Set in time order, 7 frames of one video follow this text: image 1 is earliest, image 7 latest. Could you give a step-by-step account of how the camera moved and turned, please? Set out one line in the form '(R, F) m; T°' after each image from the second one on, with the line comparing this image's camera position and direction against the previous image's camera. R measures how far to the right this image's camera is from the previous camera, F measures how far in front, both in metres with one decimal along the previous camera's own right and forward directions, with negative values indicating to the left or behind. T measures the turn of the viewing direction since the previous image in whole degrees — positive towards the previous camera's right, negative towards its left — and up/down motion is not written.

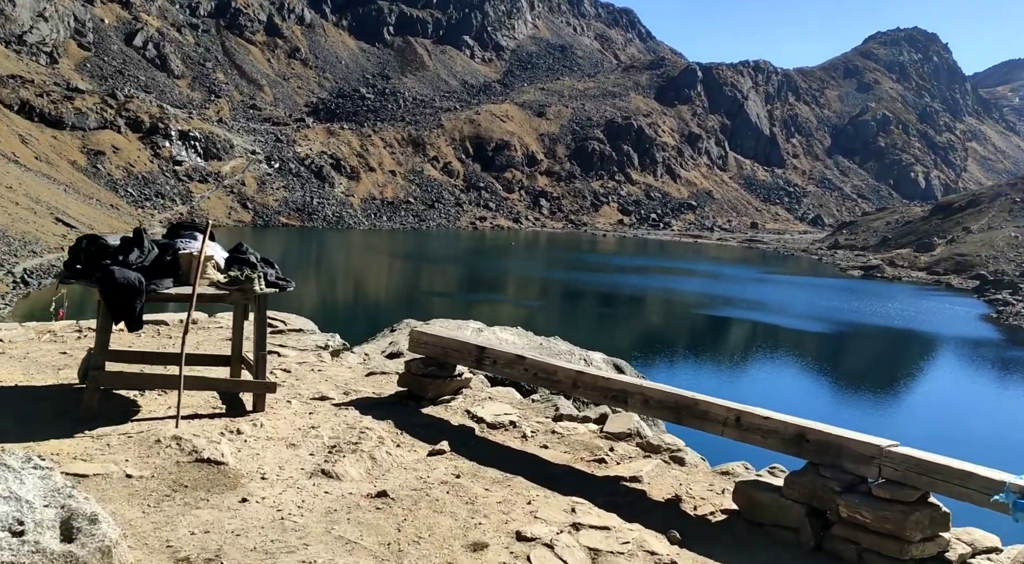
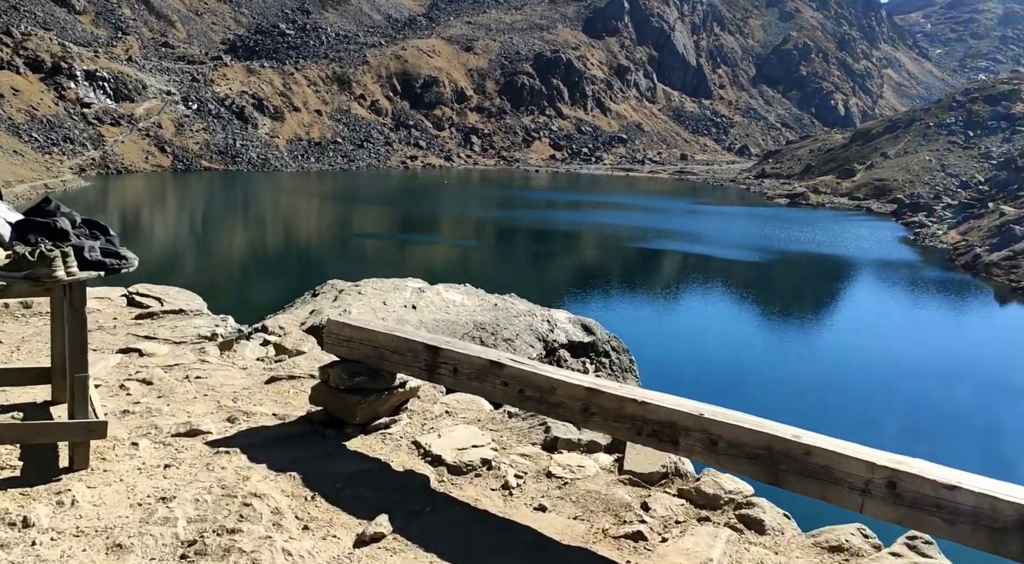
(-0.1, +1.7) m; +4°
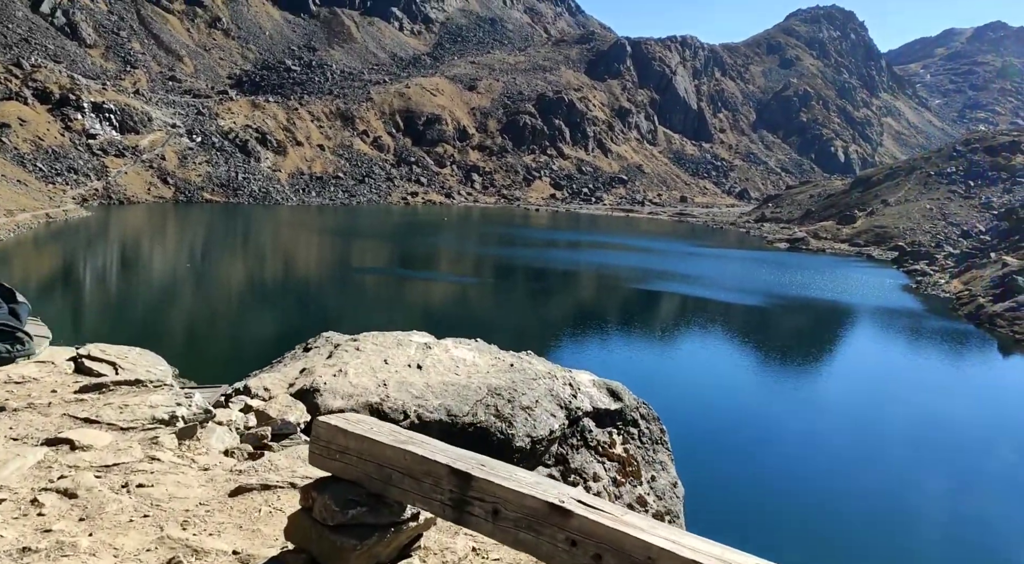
(0.0, -0.4) m; 0°
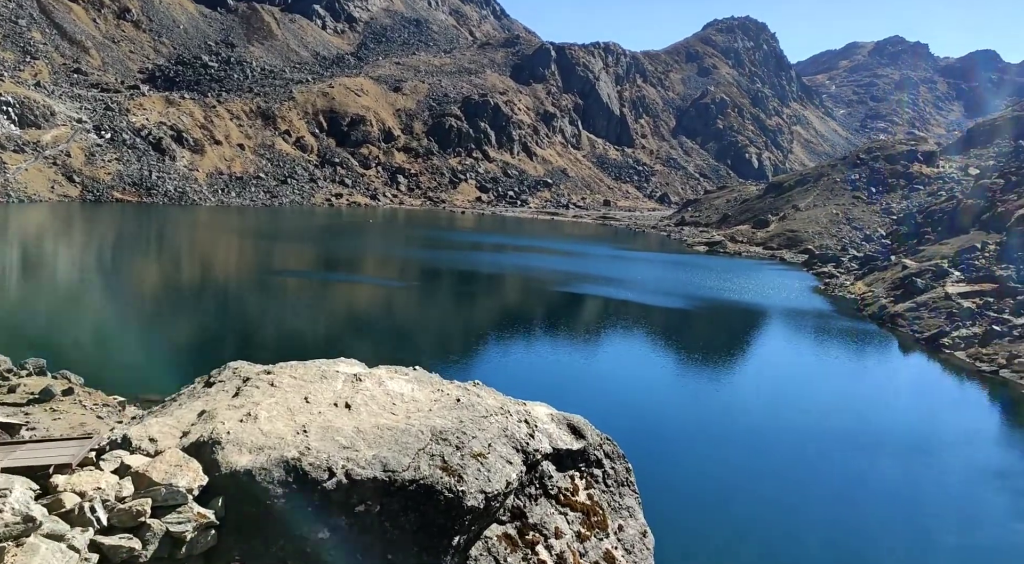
(0.0, +1.6) m; +5°
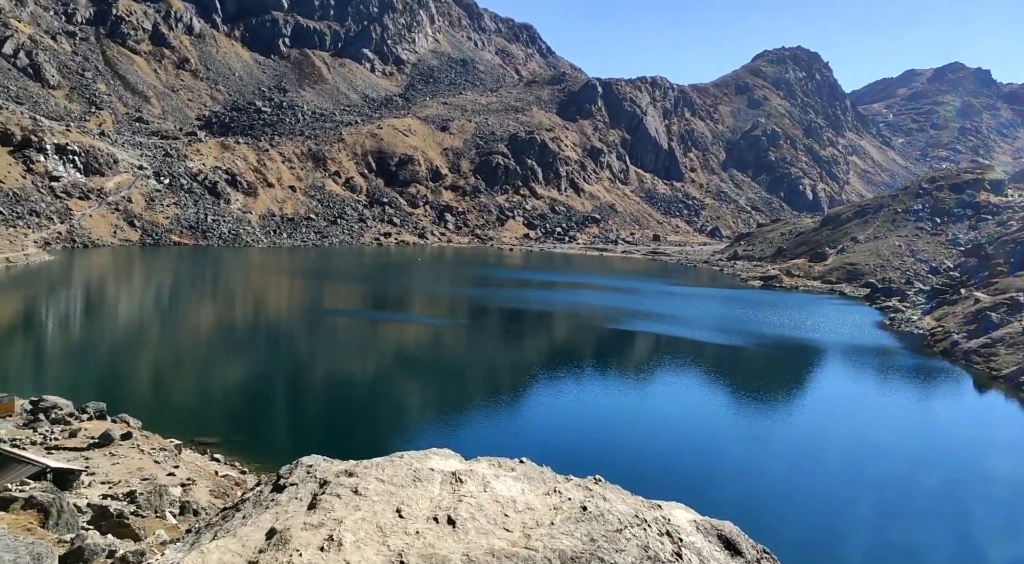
(+0.1, -0.9) m; -3°
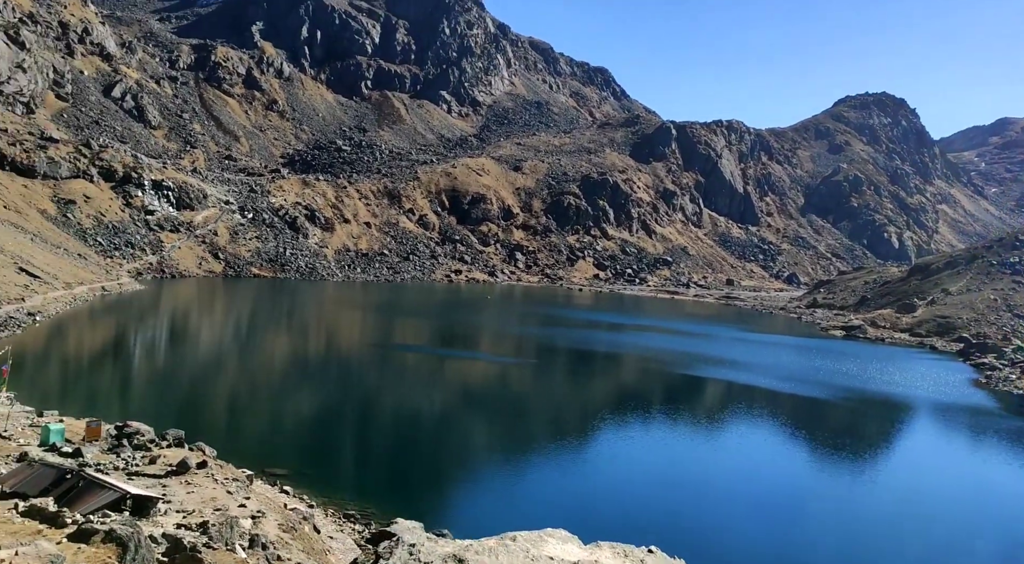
(+0.2, -1.8) m; -4°
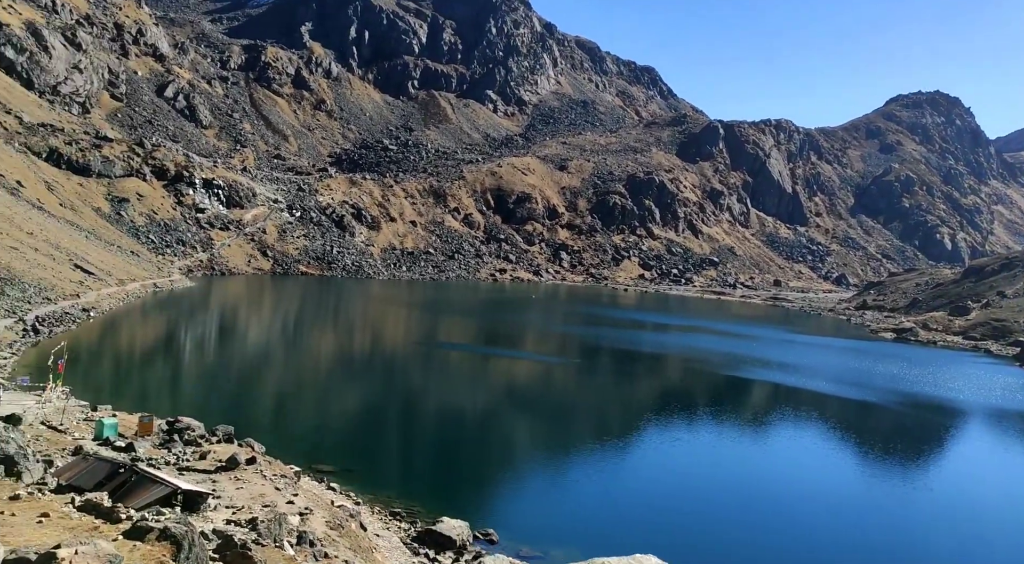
(0.0, +0.1) m; -3°
